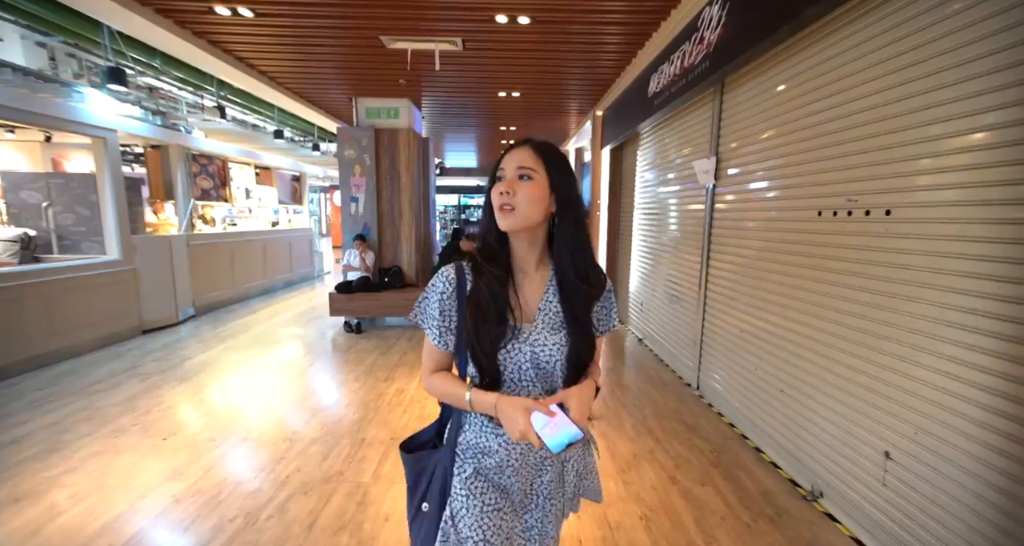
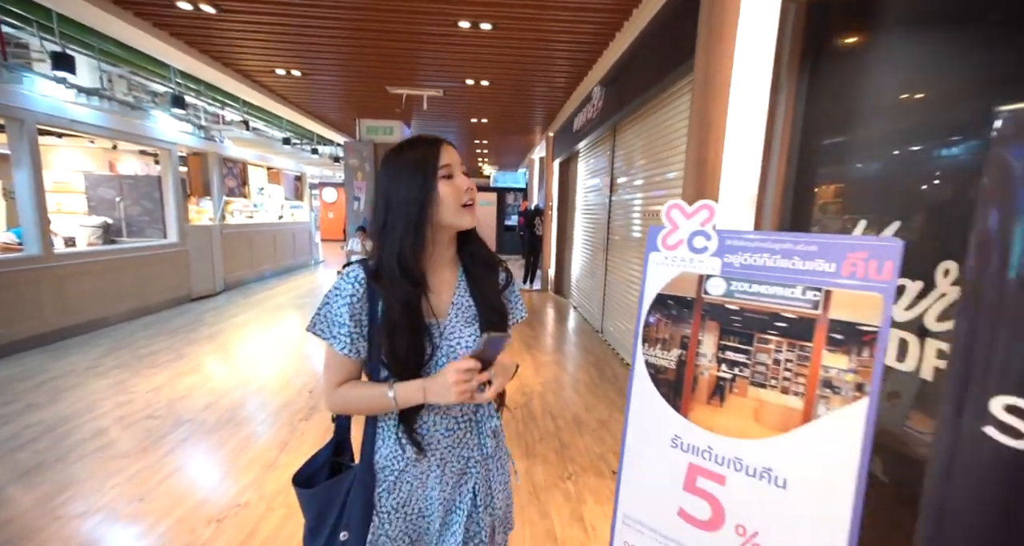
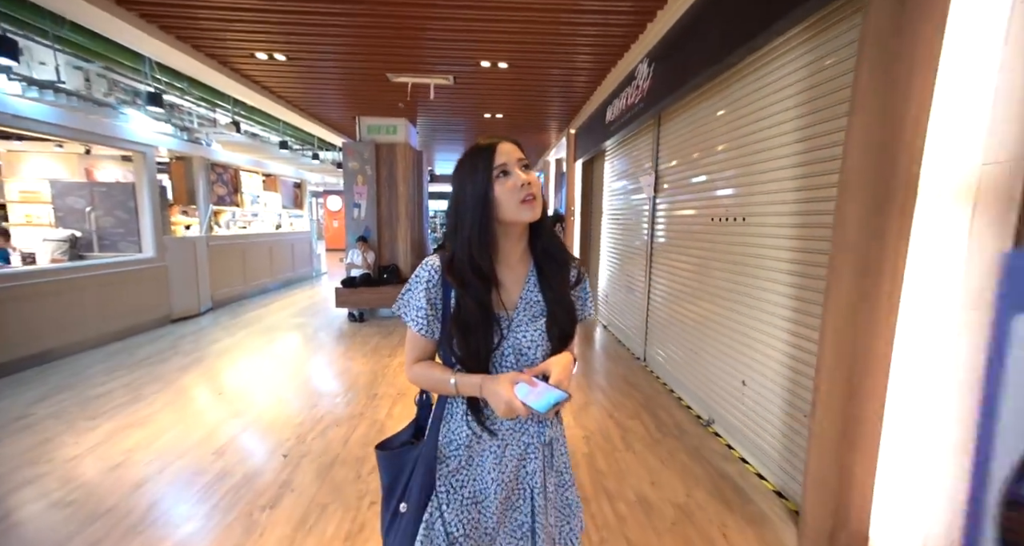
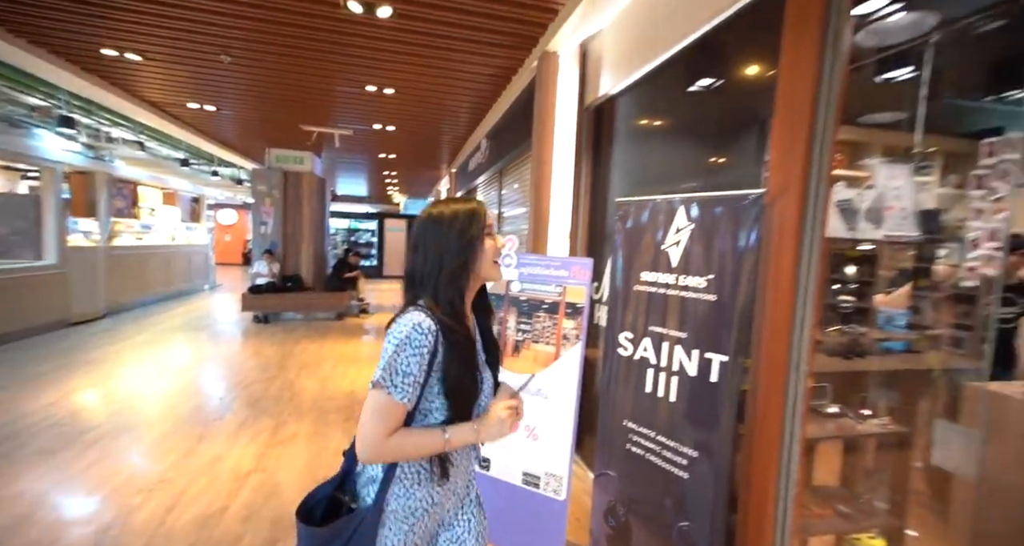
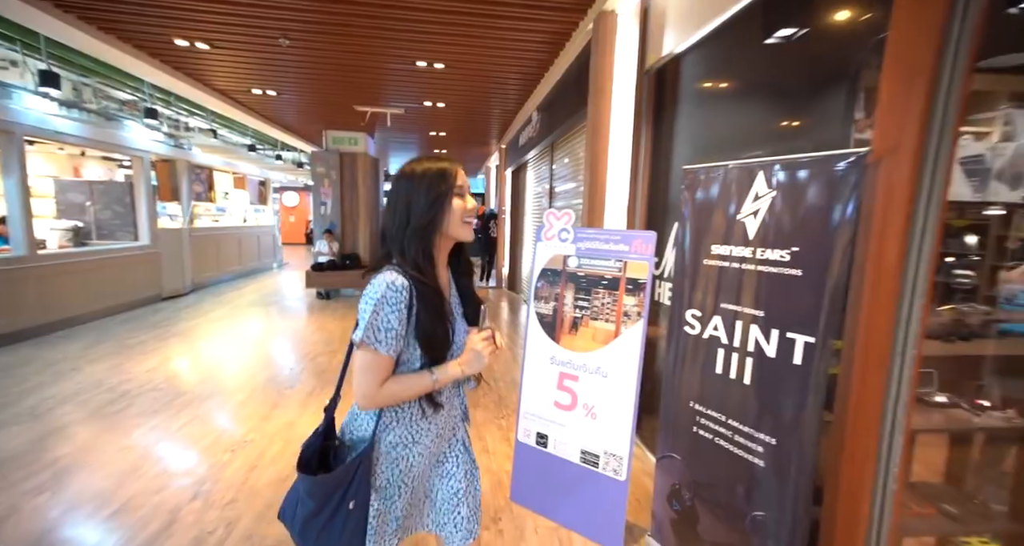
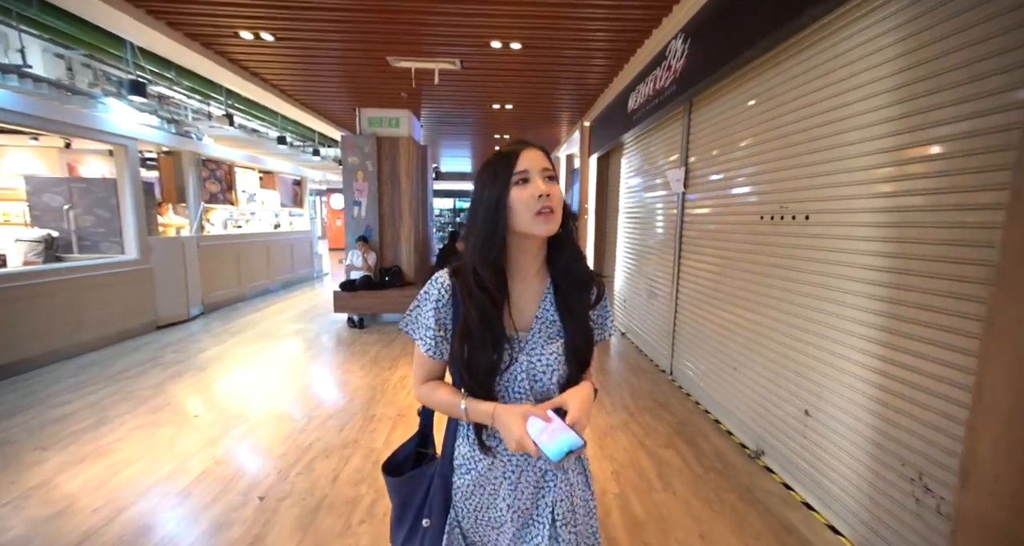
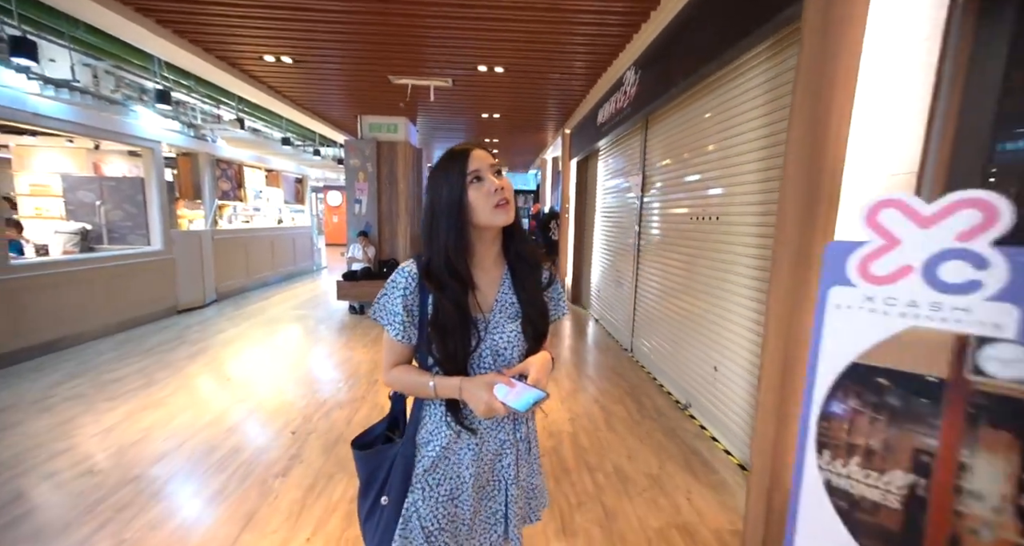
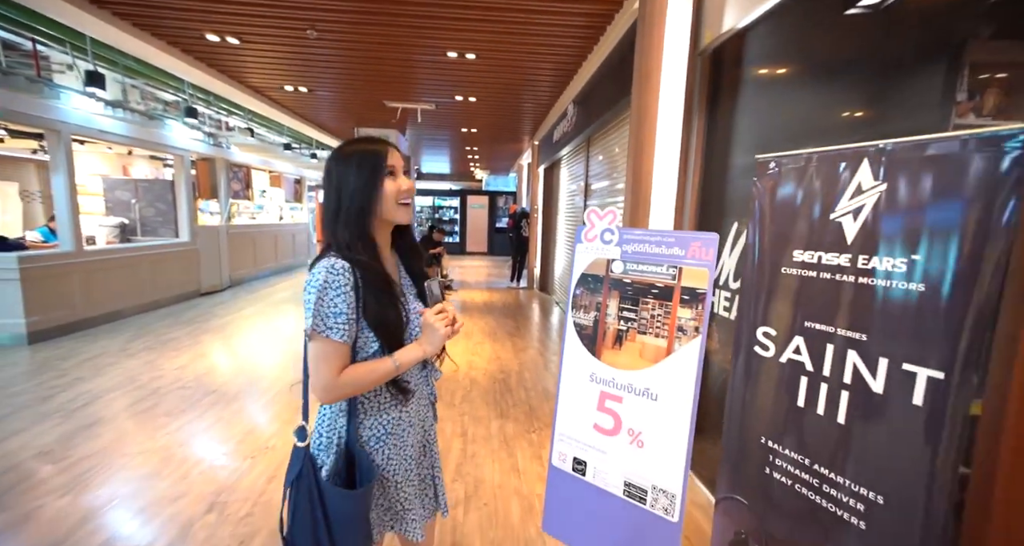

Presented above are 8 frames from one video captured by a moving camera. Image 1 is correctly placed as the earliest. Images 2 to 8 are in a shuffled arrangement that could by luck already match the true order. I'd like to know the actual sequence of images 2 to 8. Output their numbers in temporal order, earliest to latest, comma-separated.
6, 3, 7, 2, 8, 5, 4
